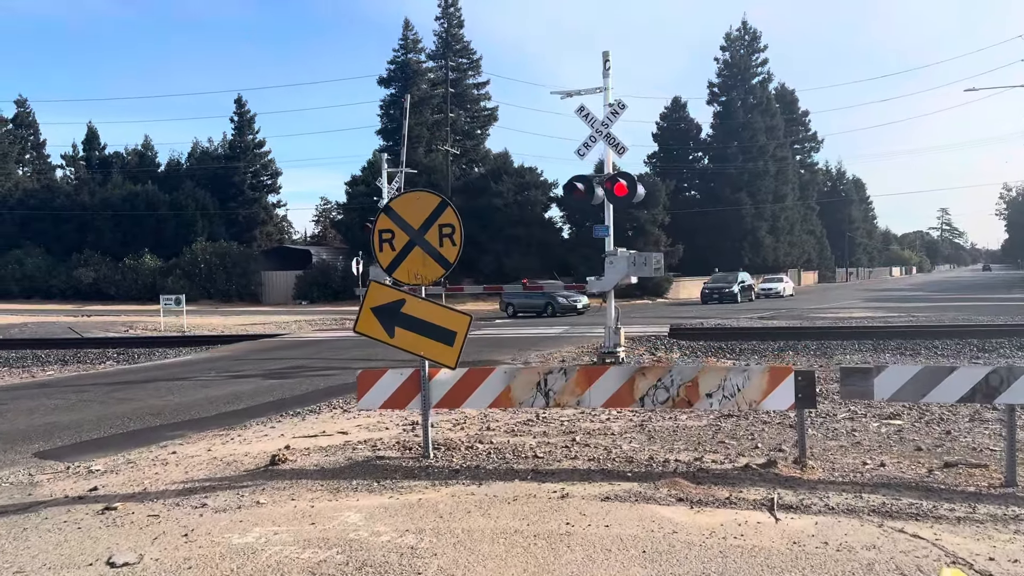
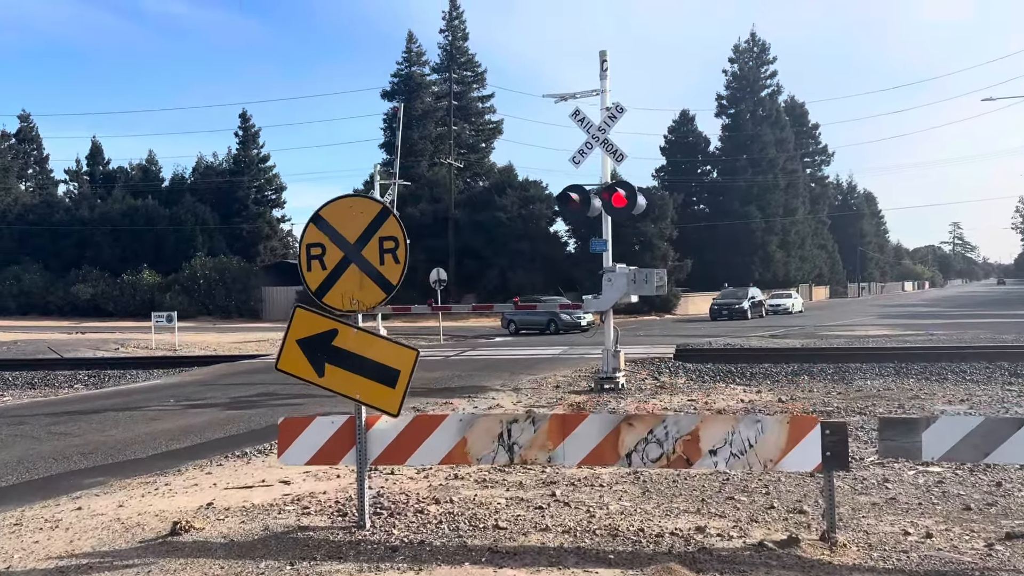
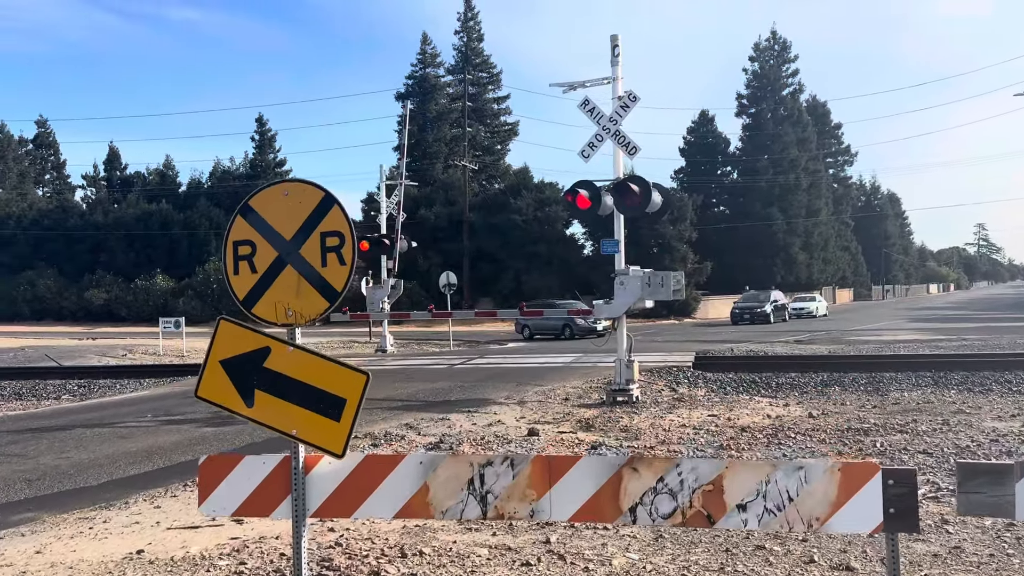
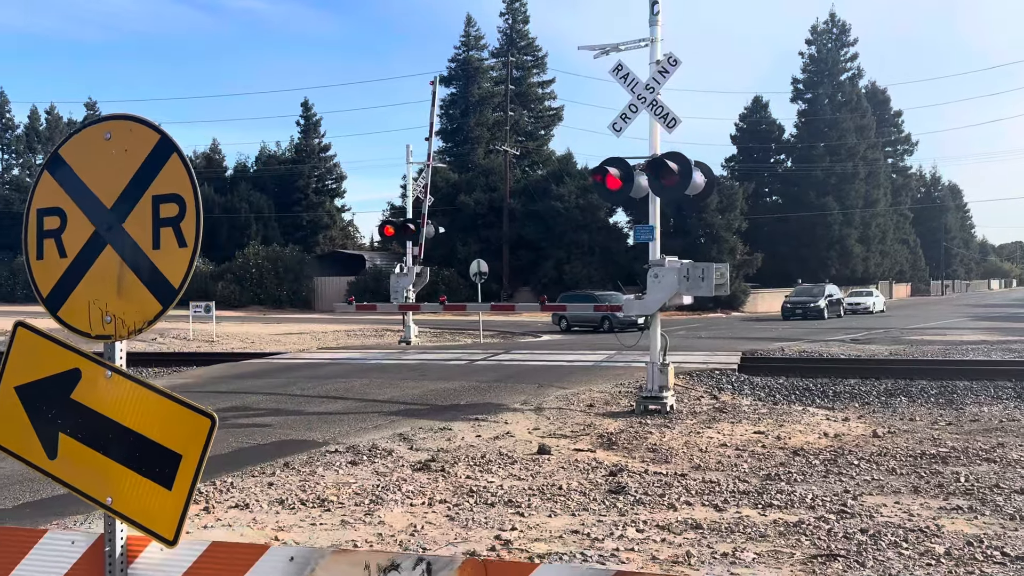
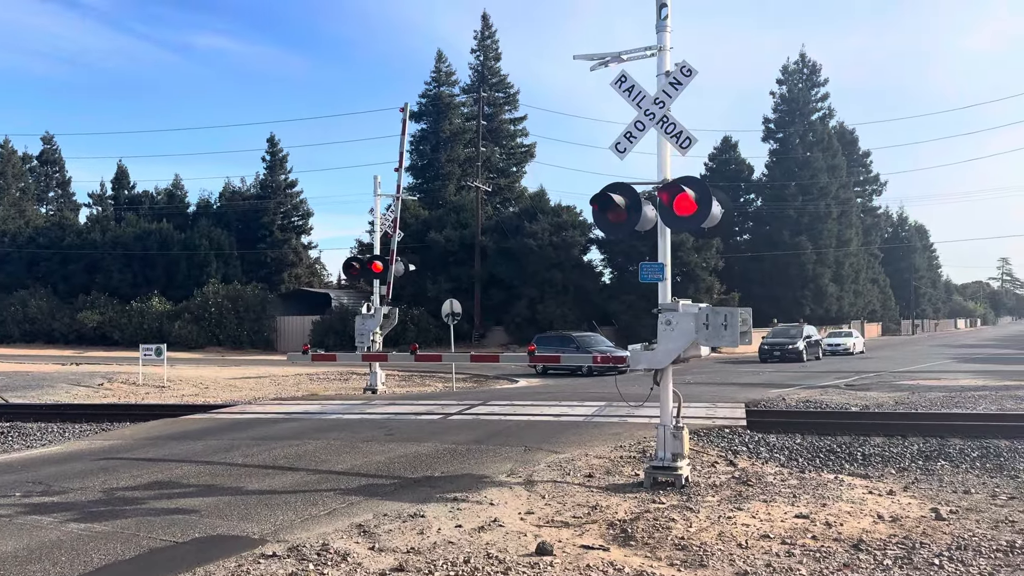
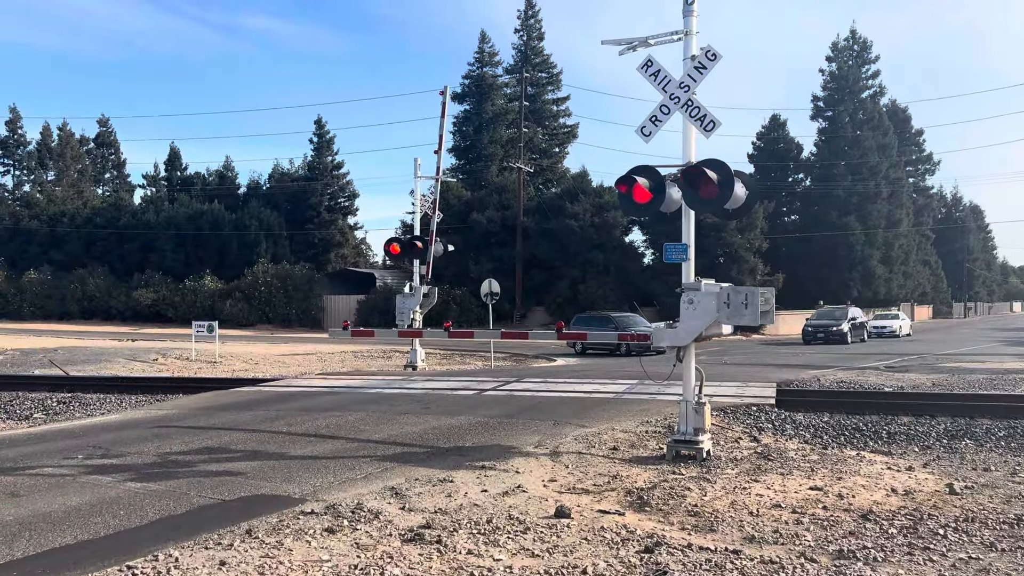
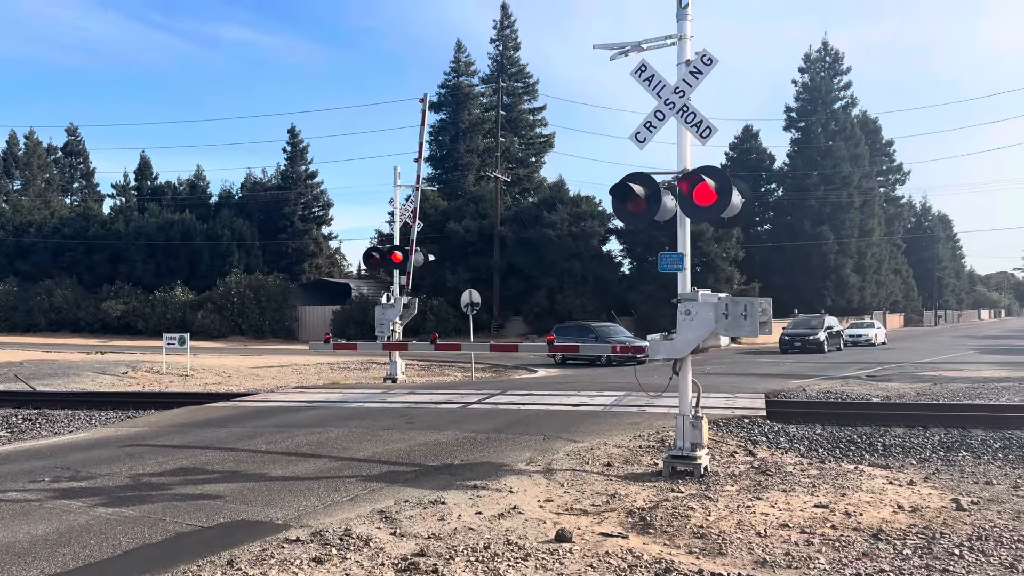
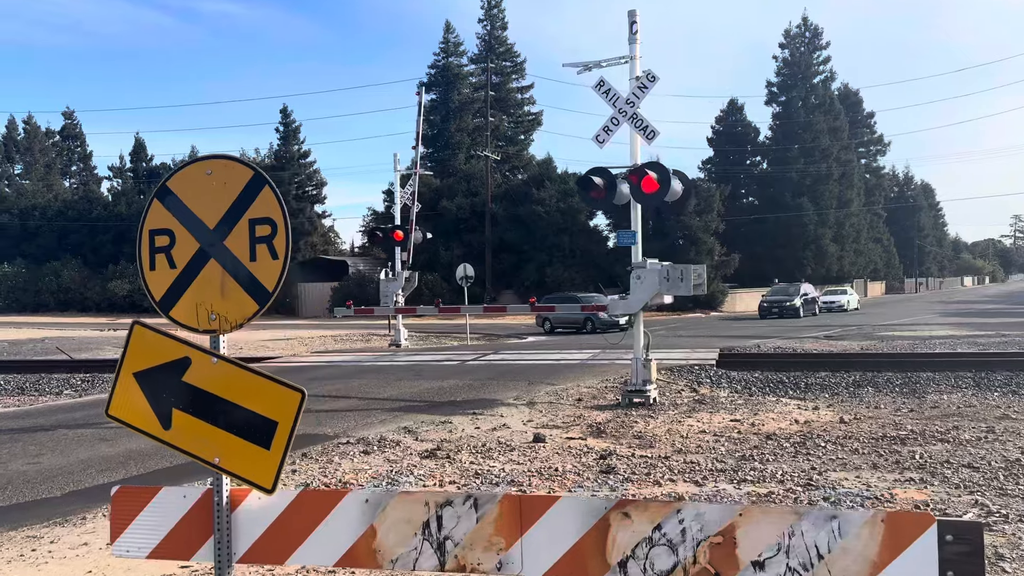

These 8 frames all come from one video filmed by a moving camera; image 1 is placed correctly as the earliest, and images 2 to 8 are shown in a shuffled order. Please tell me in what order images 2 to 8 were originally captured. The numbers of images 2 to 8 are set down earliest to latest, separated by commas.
2, 3, 8, 4, 6, 7, 5
